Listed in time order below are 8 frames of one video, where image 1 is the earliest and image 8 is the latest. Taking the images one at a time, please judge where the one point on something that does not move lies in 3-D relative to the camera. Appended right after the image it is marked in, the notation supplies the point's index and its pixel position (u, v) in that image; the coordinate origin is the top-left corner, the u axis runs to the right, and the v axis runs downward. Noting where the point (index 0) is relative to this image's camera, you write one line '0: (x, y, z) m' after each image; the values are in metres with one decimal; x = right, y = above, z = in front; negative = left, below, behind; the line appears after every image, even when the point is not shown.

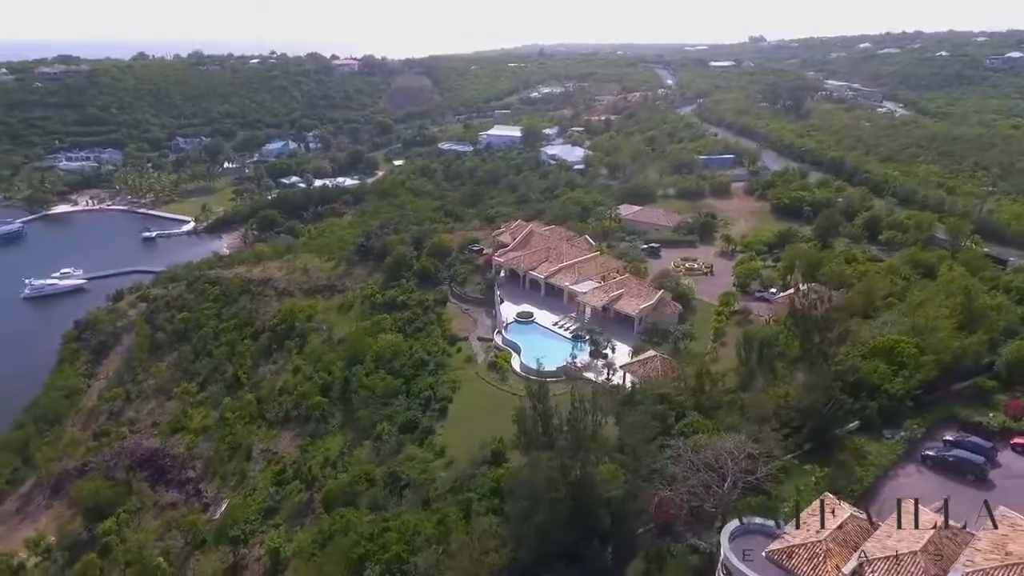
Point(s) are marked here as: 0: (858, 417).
0: (+9.9, -3.7, +17.7) m
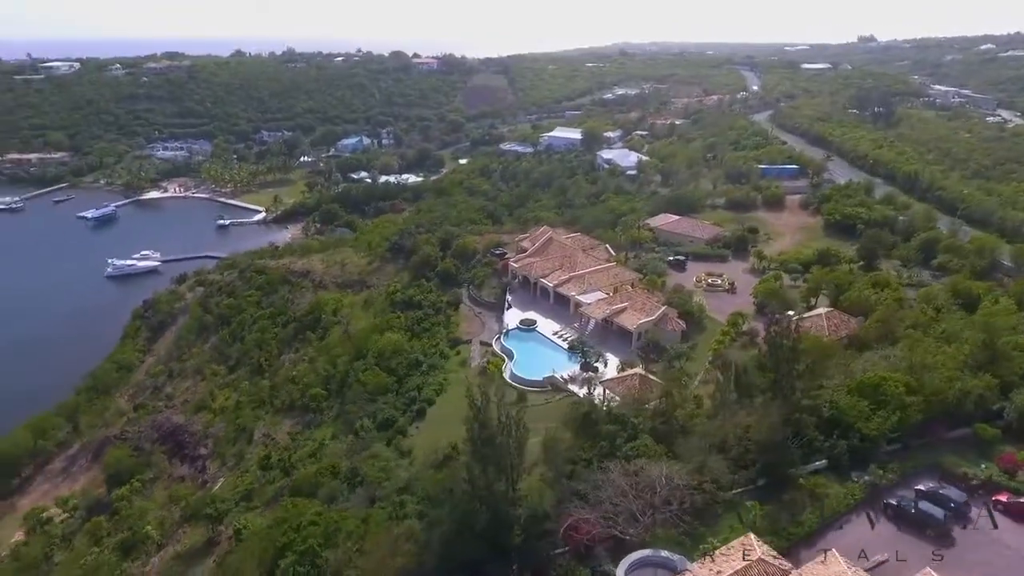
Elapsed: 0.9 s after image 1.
0: (+8.5, -4.6, +16.8) m
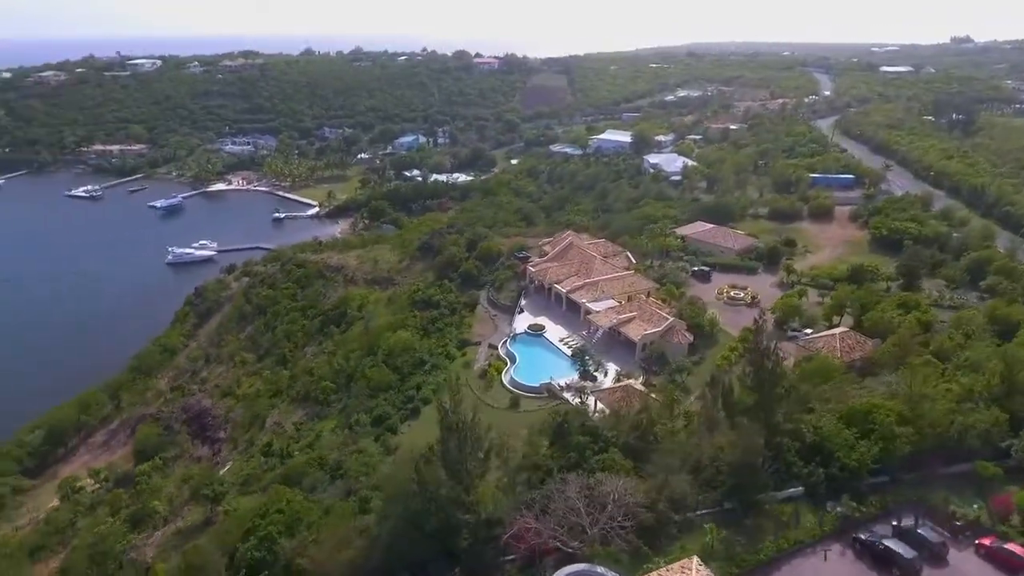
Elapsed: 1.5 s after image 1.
0: (+7.6, -5.1, +16.2) m
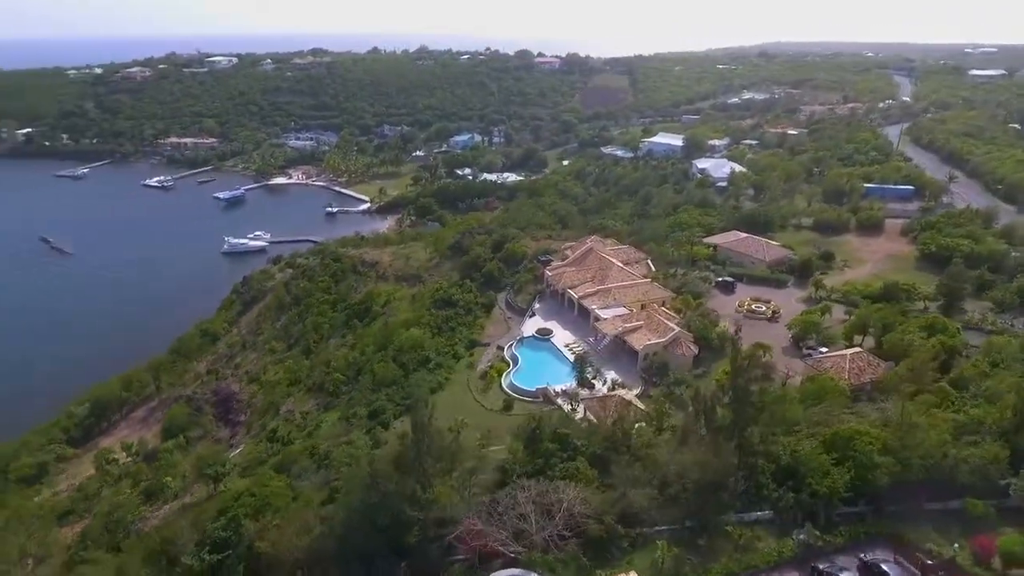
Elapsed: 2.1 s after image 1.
0: (+6.6, -5.6, +15.8) m
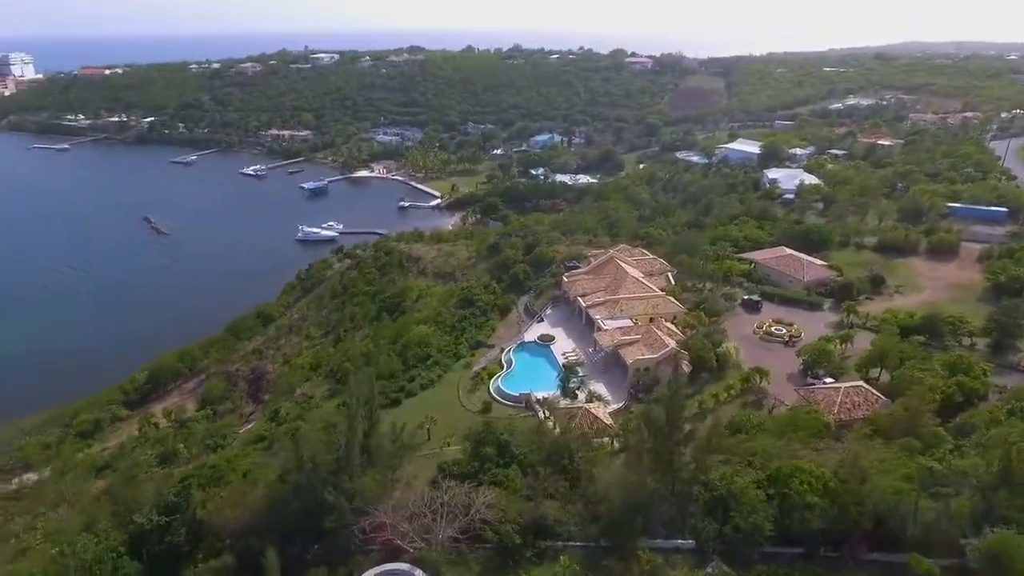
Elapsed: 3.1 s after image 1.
0: (+4.5, -6.2, +15.5) m
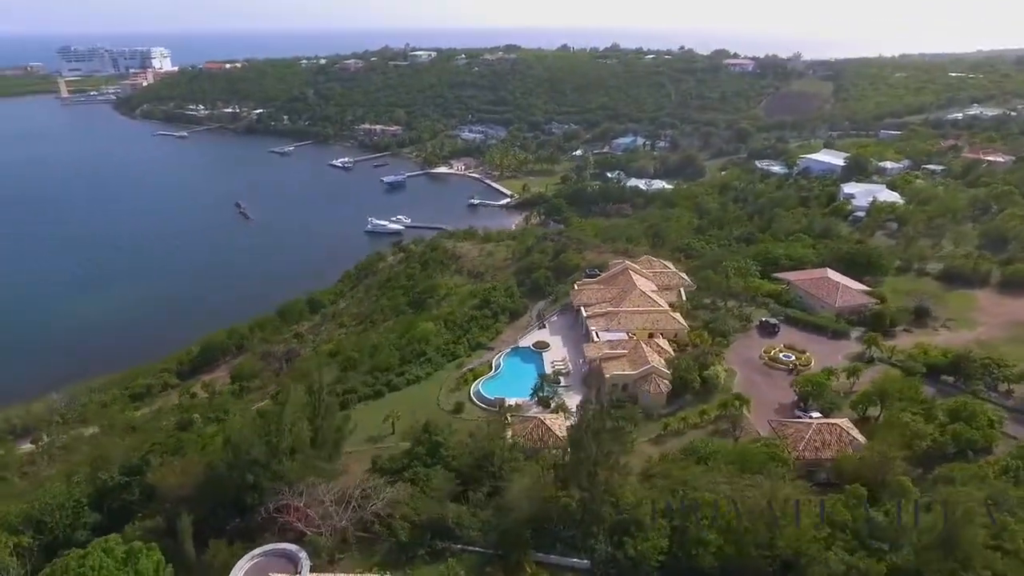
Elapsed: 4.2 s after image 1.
0: (+1.9, -6.8, +15.6) m
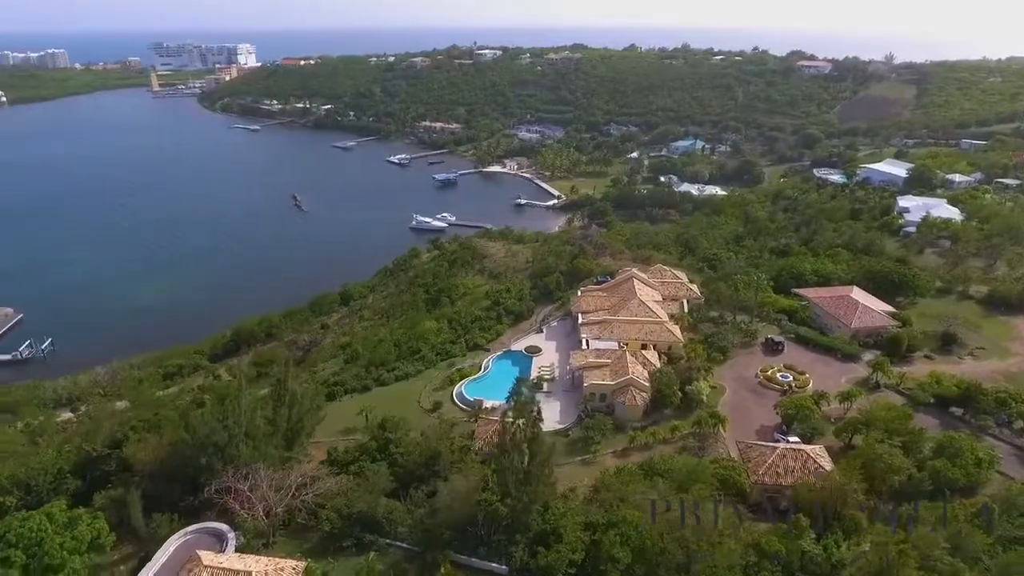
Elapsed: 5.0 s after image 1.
0: (-0.1, -7.0, +15.9) m
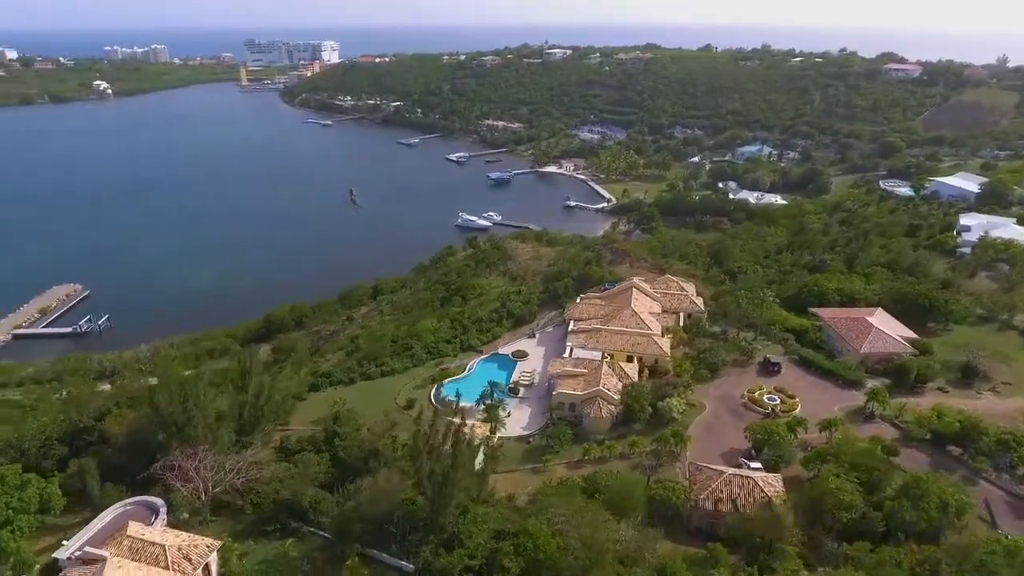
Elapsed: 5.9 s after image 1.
0: (-2.6, -7.2, +16.4) m
